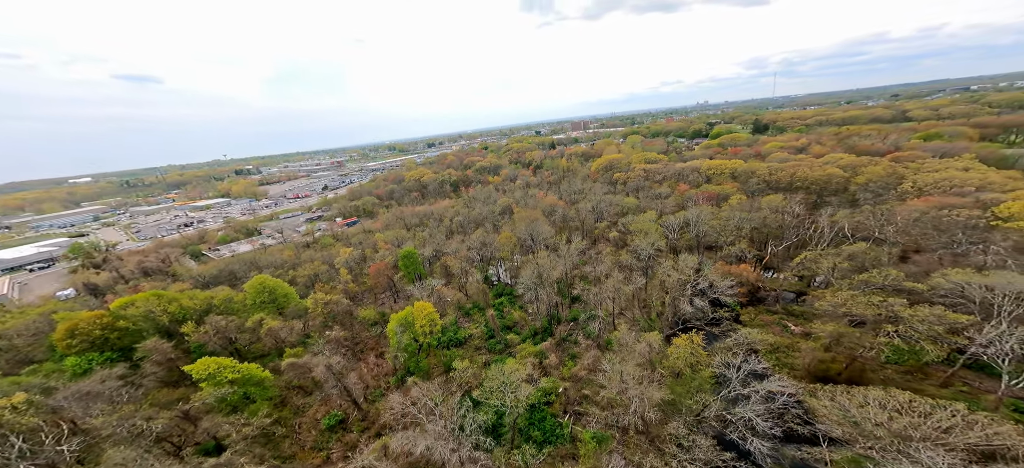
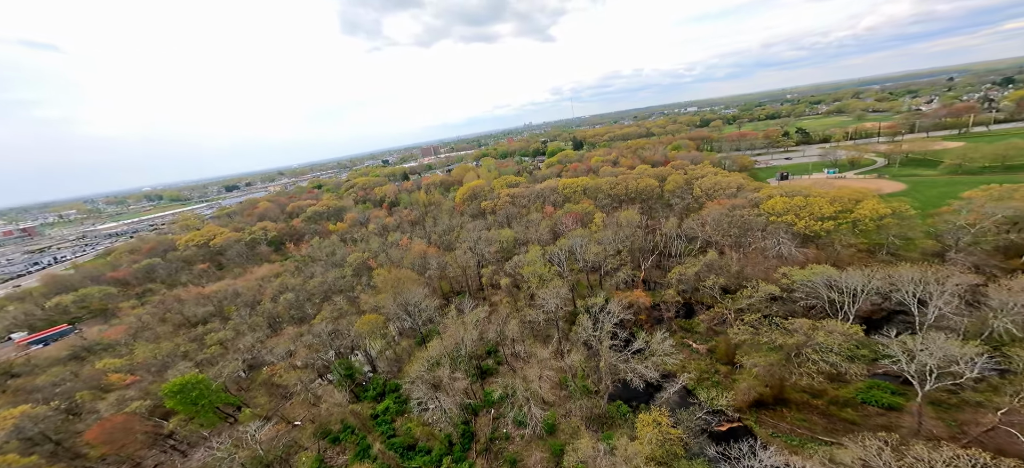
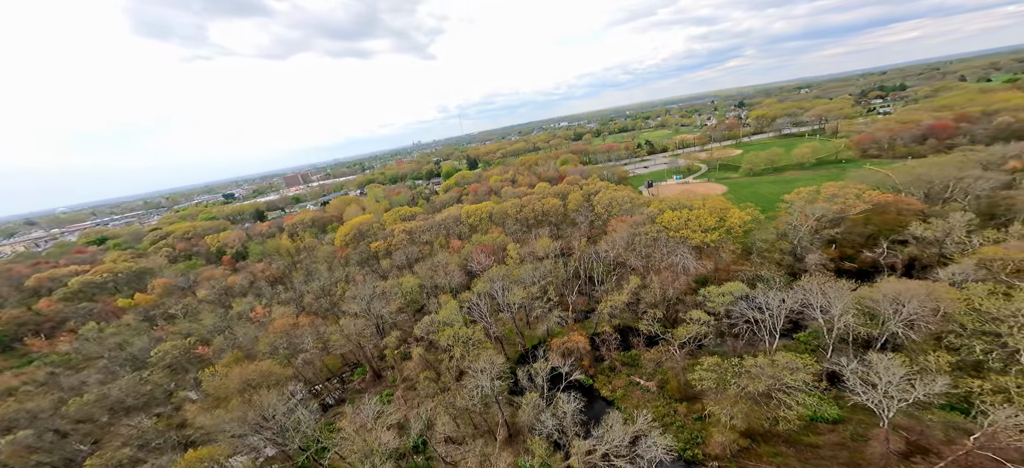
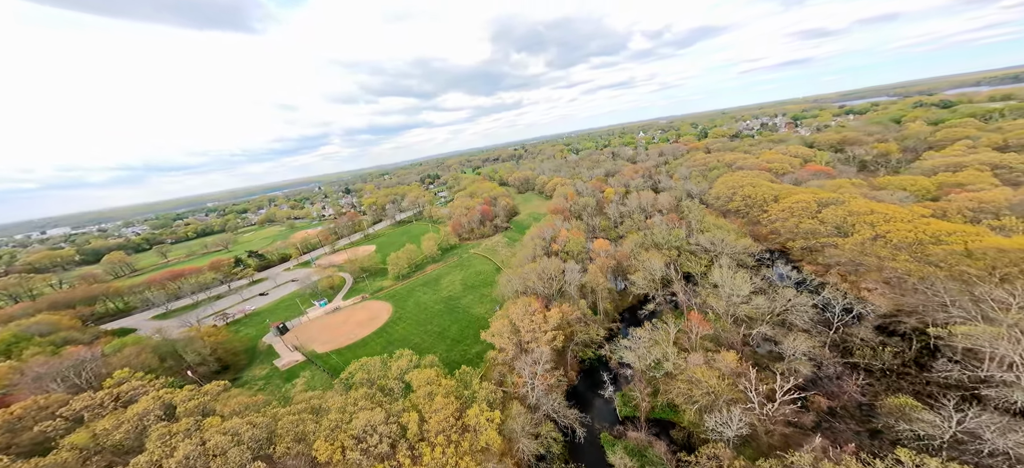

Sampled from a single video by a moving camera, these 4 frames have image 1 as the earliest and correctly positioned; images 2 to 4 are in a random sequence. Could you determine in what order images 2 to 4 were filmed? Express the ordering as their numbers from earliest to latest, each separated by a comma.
2, 3, 4
